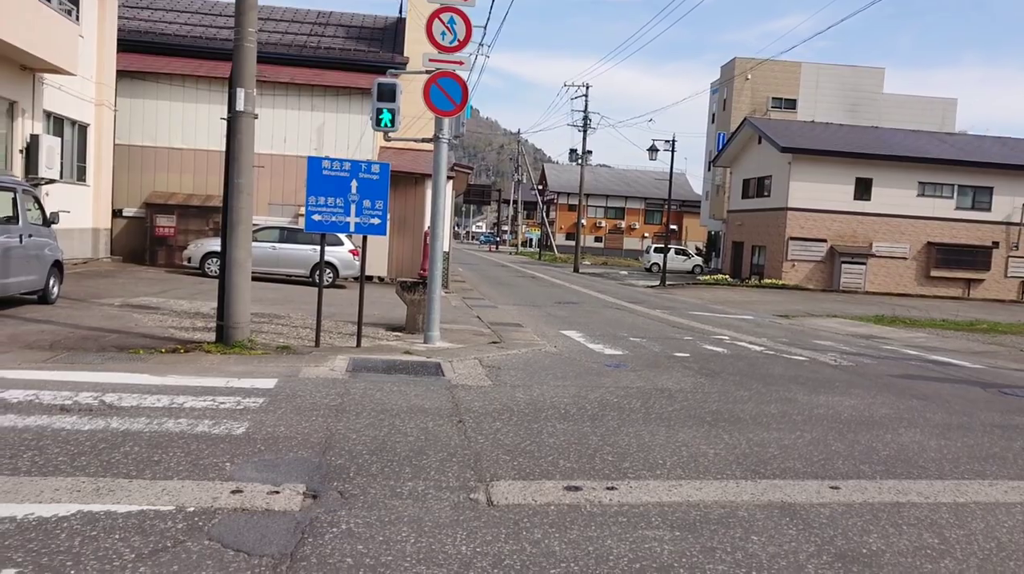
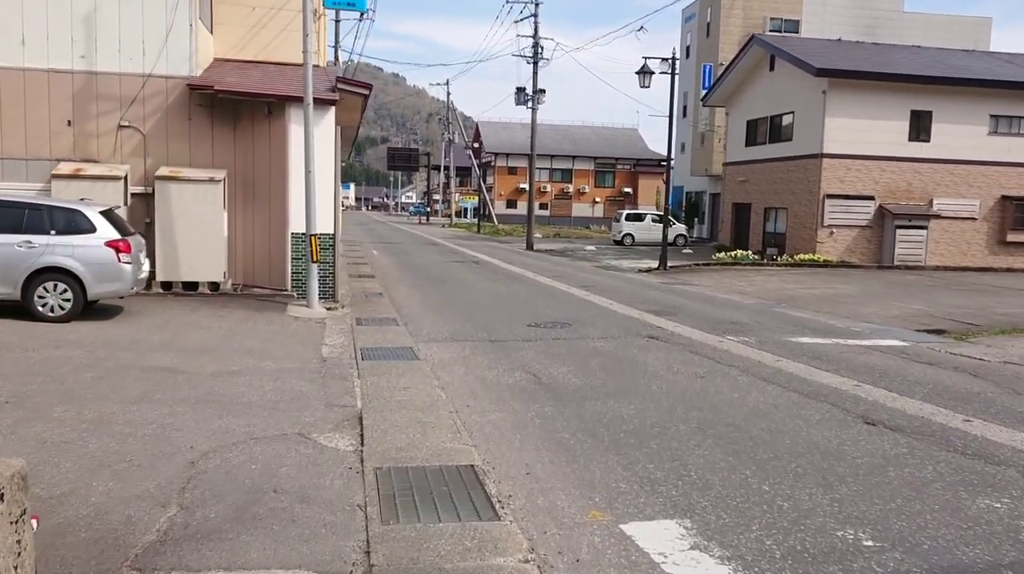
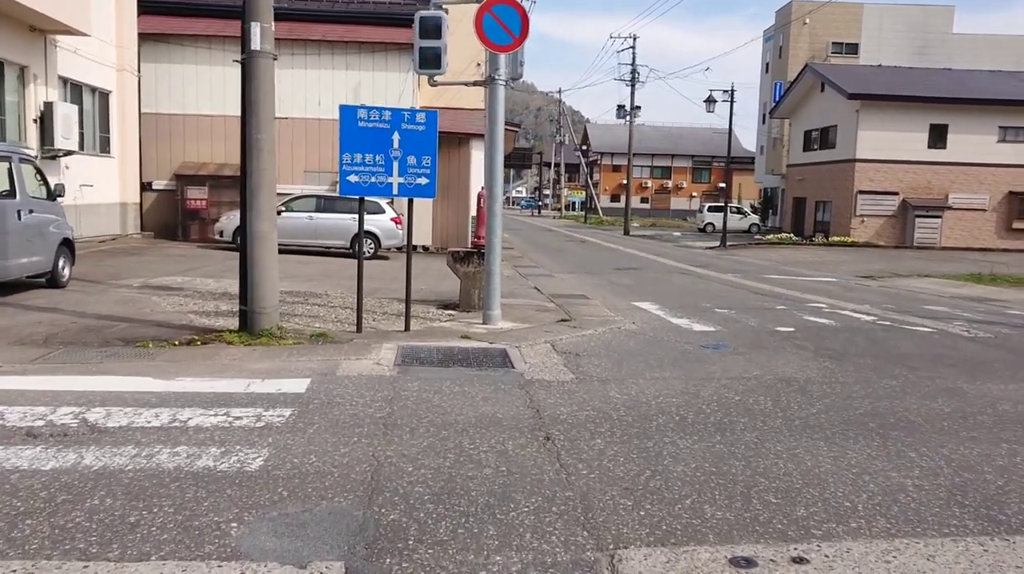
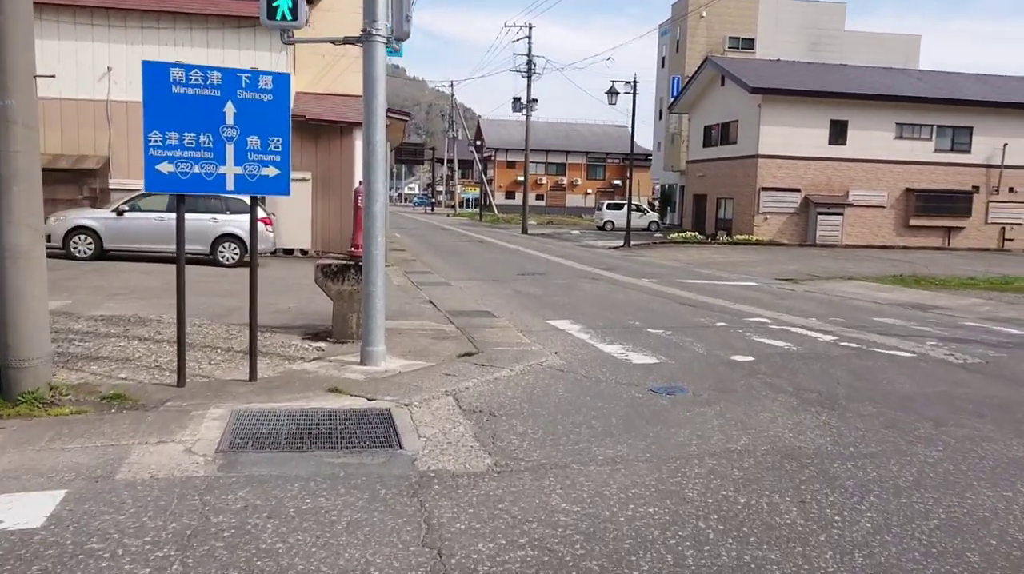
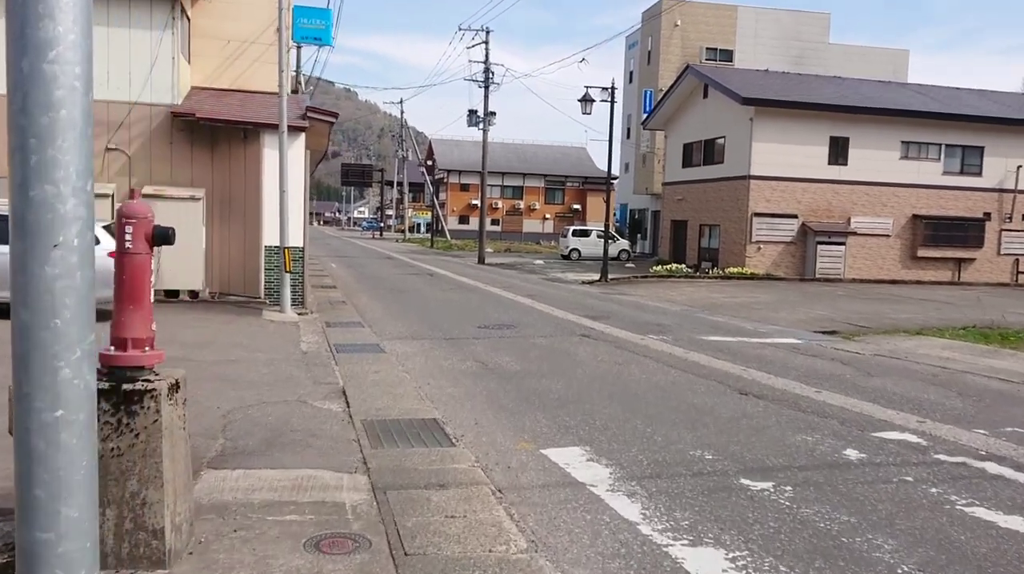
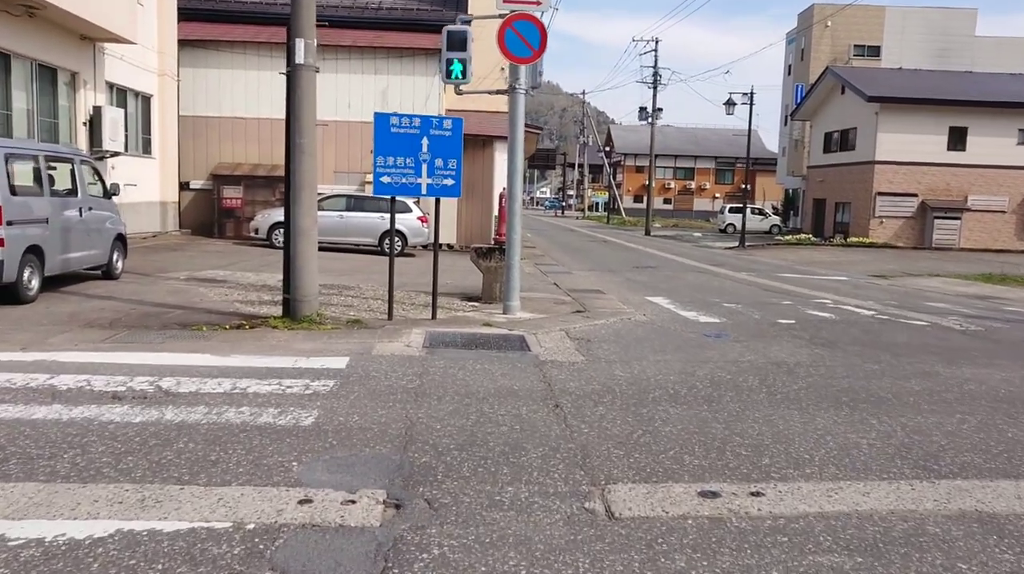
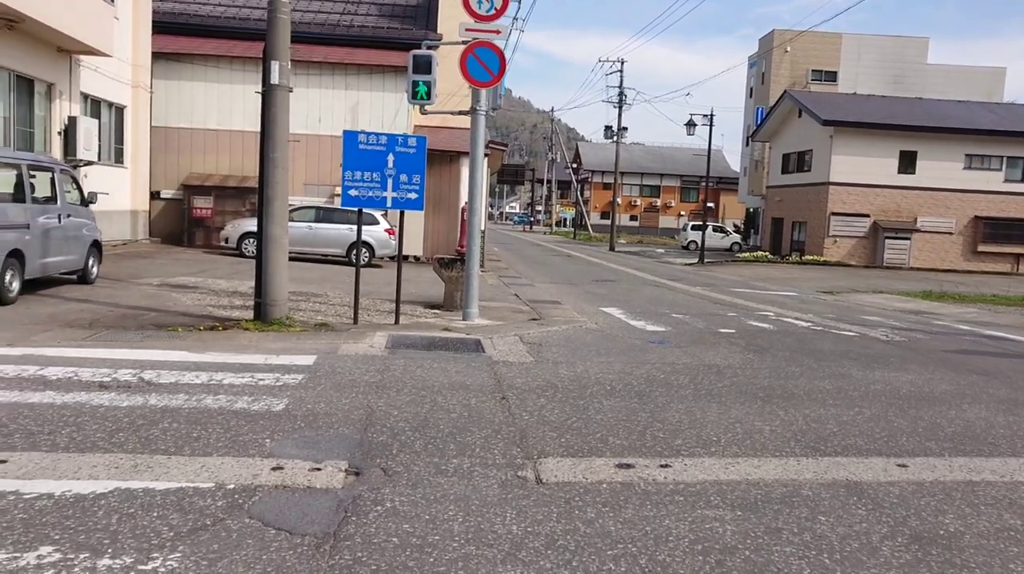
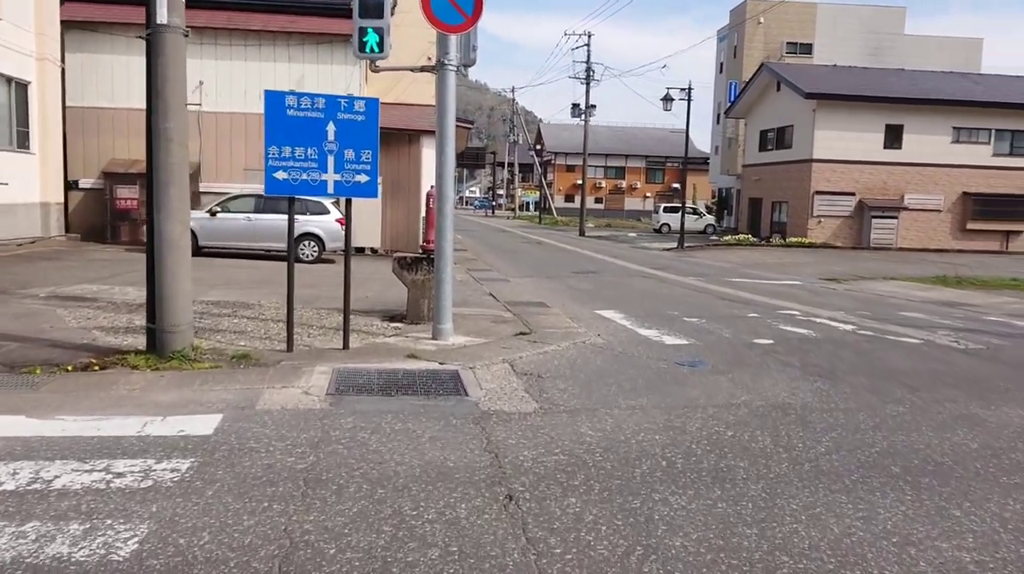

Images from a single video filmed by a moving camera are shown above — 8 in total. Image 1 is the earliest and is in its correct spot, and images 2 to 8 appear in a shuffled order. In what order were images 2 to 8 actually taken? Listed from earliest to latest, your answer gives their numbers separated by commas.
7, 6, 3, 8, 4, 5, 2
